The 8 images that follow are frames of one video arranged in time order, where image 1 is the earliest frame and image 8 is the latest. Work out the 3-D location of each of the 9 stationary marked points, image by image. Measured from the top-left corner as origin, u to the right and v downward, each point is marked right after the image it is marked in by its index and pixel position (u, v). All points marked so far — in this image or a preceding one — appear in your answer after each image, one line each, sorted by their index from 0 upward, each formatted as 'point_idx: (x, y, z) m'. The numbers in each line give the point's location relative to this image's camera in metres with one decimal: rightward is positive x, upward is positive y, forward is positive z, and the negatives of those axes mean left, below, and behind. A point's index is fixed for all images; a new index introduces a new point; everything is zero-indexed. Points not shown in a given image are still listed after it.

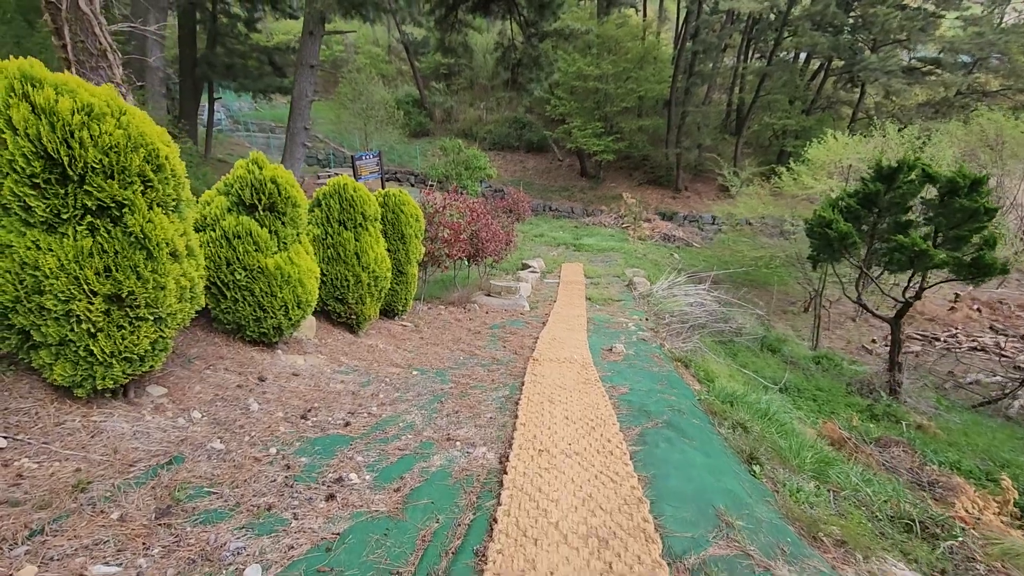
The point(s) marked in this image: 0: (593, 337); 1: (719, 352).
0: (+0.9, -0.6, +6.0) m
1: (+2.7, -0.8, +6.7) m
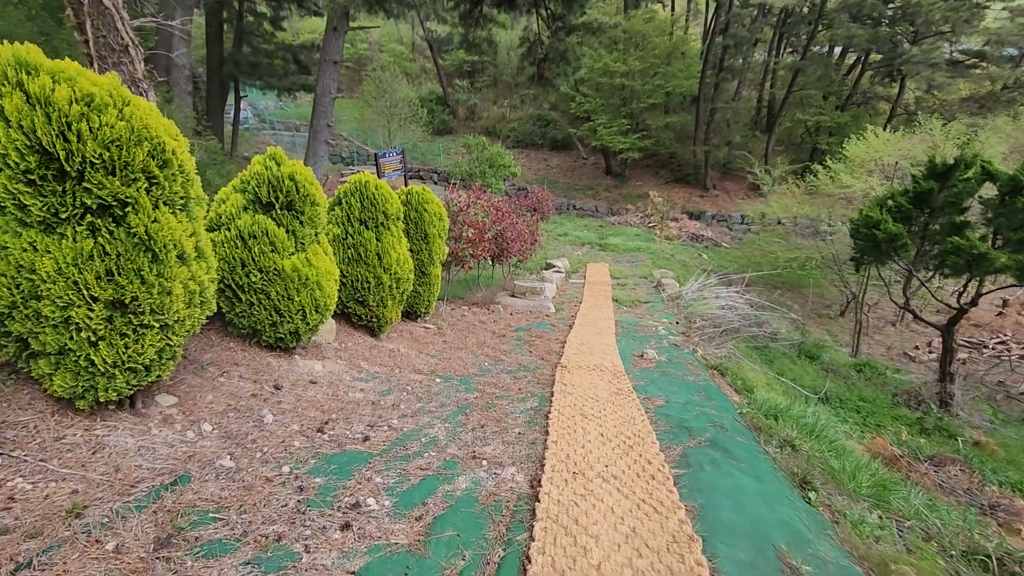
0: (+1.2, -0.6, +5.8) m
1: (+3.0, -0.9, +6.4) m
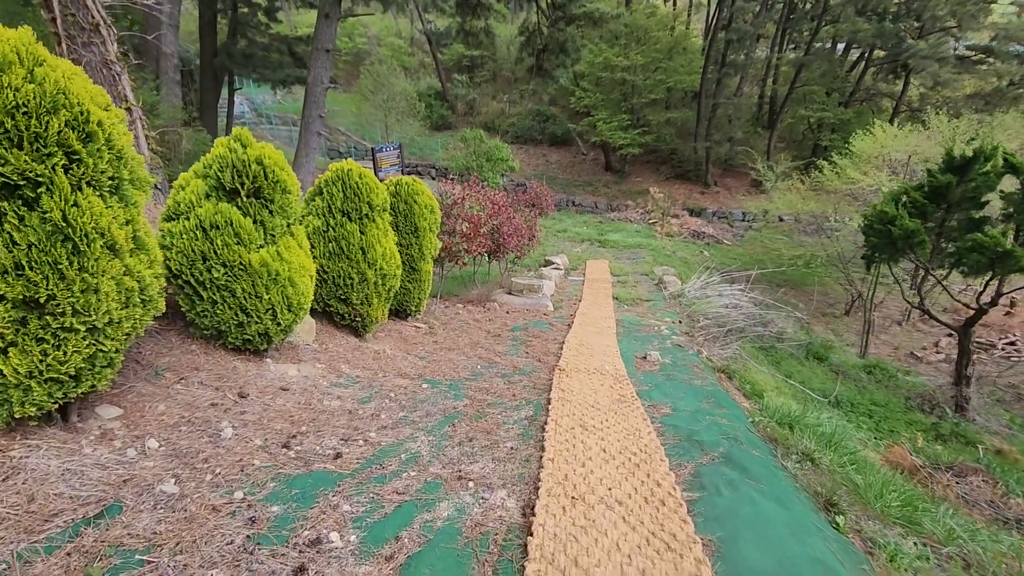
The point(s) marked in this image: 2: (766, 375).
0: (+1.2, -0.6, +5.5) m
1: (+3.0, -0.9, +6.2) m
2: (+2.7, -0.9, +5.5) m
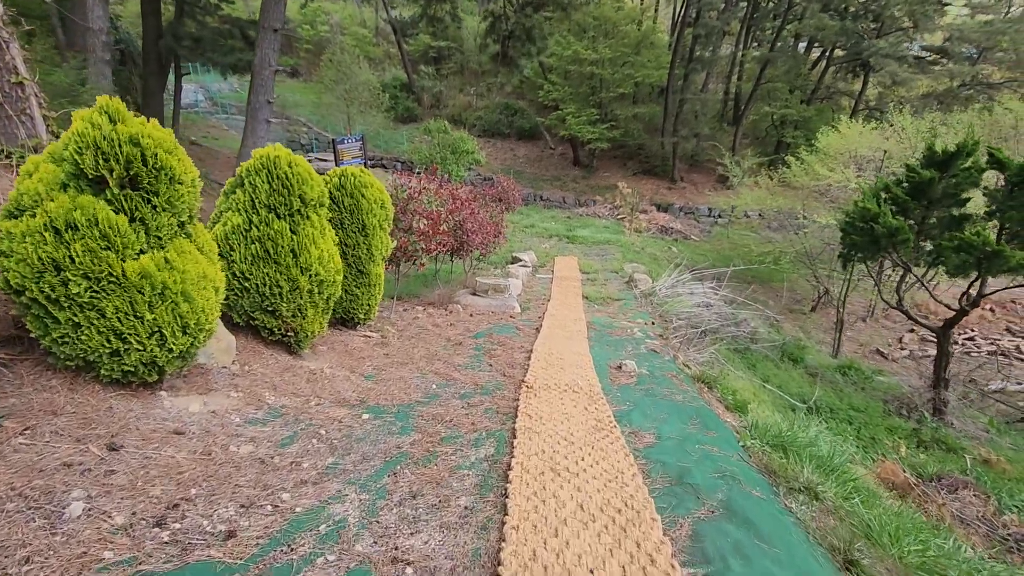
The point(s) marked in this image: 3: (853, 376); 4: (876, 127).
0: (+0.8, -0.6, +5.1) m
1: (+2.5, -0.9, +5.9) m
2: (+2.3, -0.9, +5.2) m
3: (+4.3, -1.1, +6.5) m
4: (+7.4, +3.3, +10.6) m
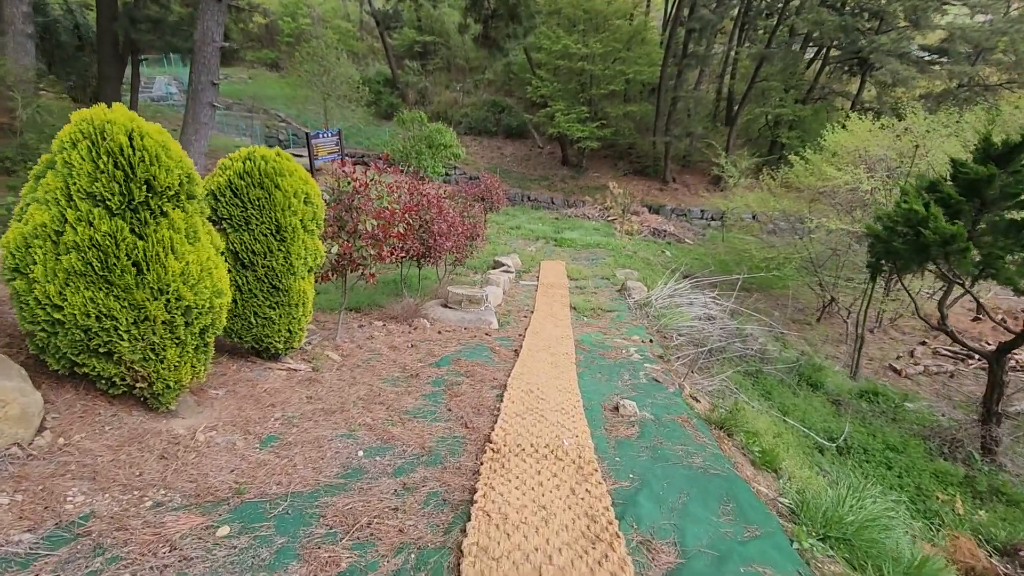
0: (+0.6, -0.7, +4.2) m
1: (+2.3, -1.0, +5.0) m
2: (+2.1, -1.1, +4.3) m
3: (+4.0, -1.2, +5.7) m
4: (+7.1, +3.1, +9.9) m
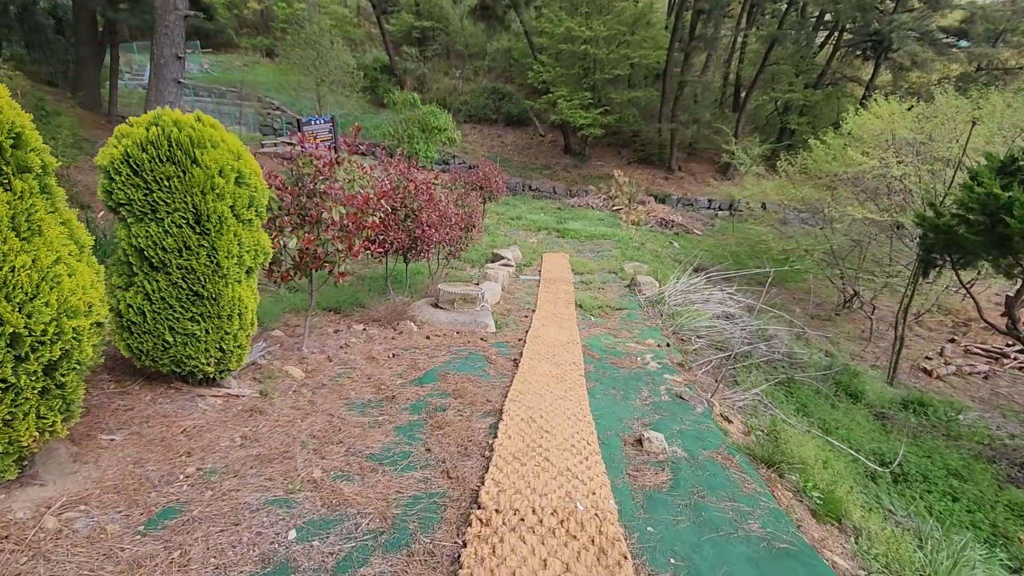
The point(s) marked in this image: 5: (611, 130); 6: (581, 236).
0: (+0.6, -0.7, +3.6) m
1: (+2.3, -1.0, +4.4) m
2: (+2.1, -1.1, +3.6) m
3: (+4.0, -1.2, +5.0) m
4: (+7.1, +3.2, +9.1) m
5: (+3.8, +6.0, +19.7) m
6: (+1.4, +1.0, +10.6) m
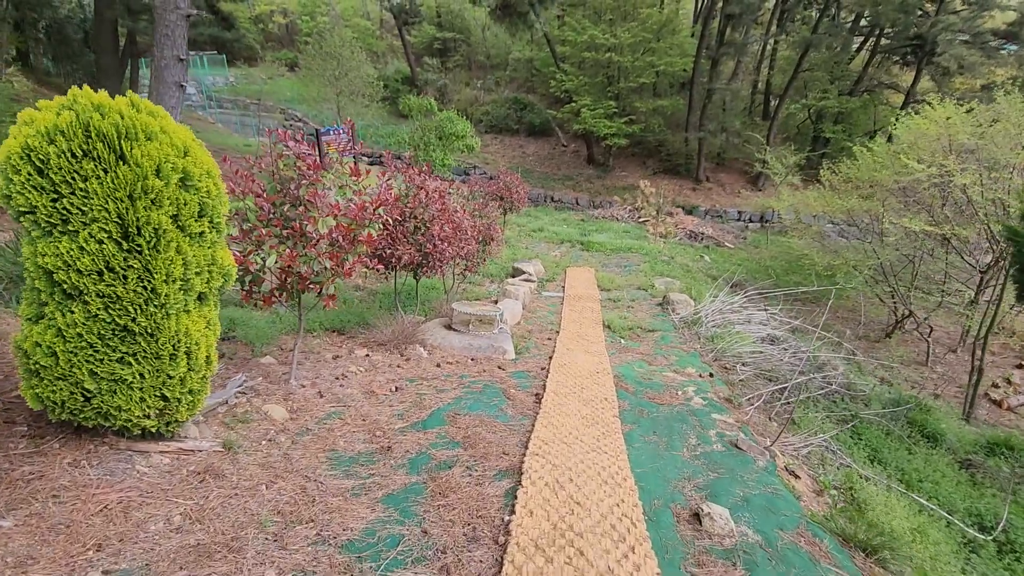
0: (+0.7, -0.9, +3.0) m
1: (+2.4, -1.2, +3.7) m
2: (+2.2, -1.2, +3.0) m
3: (+4.2, -1.4, +4.3) m
4: (+7.4, +2.9, +8.3) m
5: (+4.6, +5.5, +19.1) m
6: (+1.8, +0.7, +10.0) m
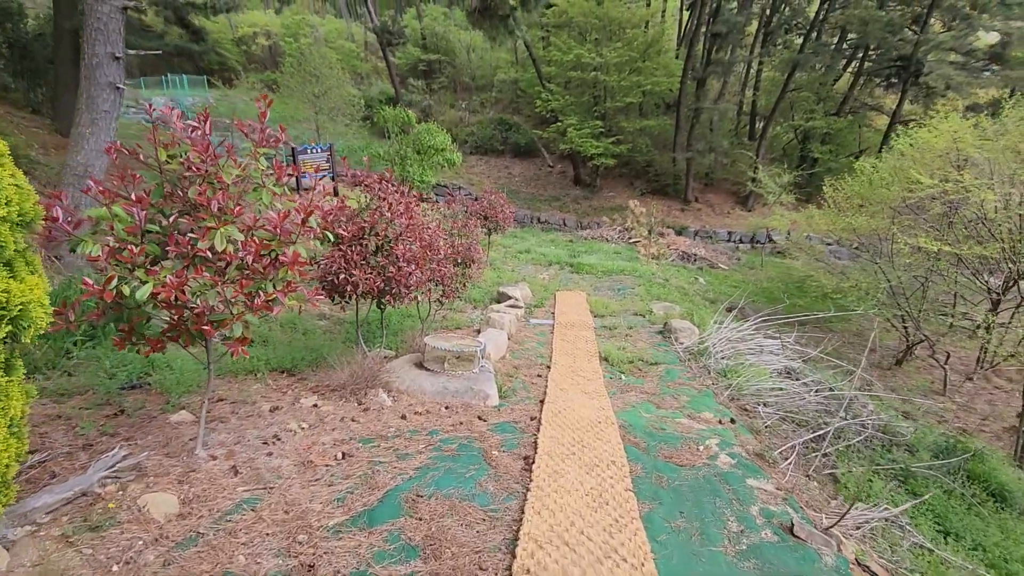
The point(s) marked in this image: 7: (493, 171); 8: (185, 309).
0: (+0.6, -1.0, +2.2) m
1: (+2.4, -1.3, +3.0) m
2: (+2.1, -1.4, +2.2) m
3: (+4.1, -1.6, +3.6) m
4: (+7.2, +2.5, +7.9) m
5: (+4.0, +4.6, +18.7) m
6: (+1.5, +0.3, +9.3) m
7: (-0.8, +4.4, +19.2) m
8: (-1.3, -0.1, +2.3) m
